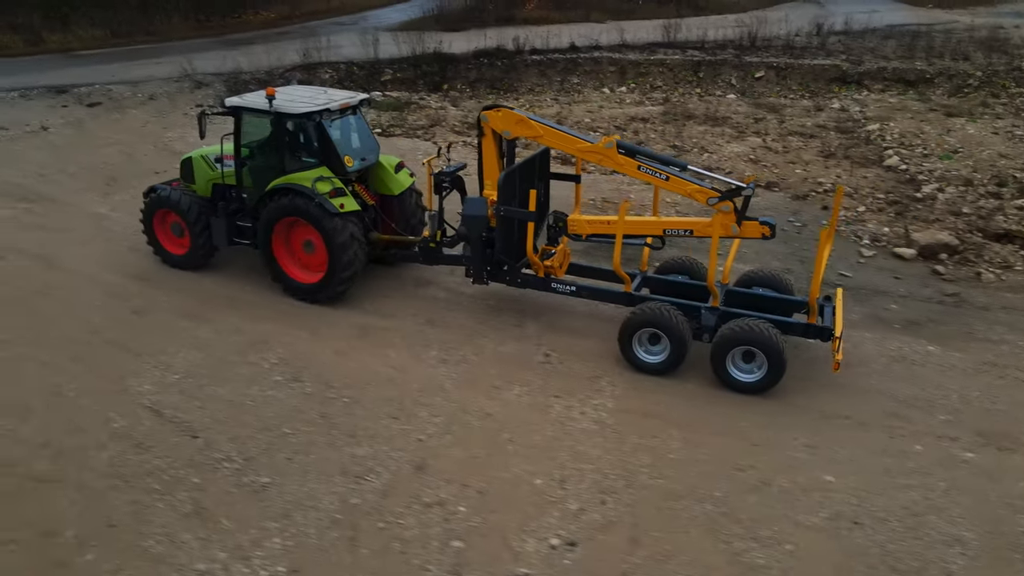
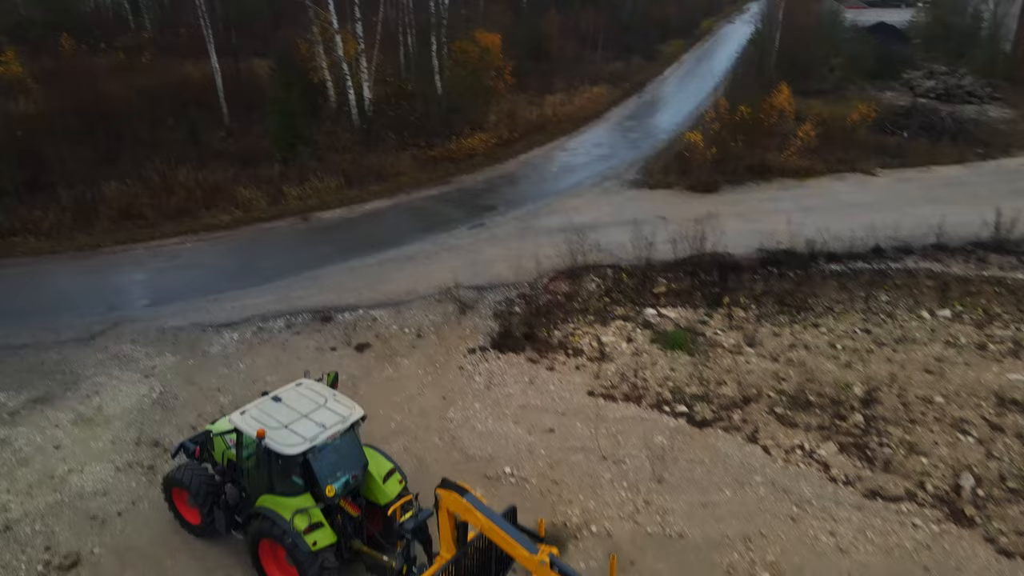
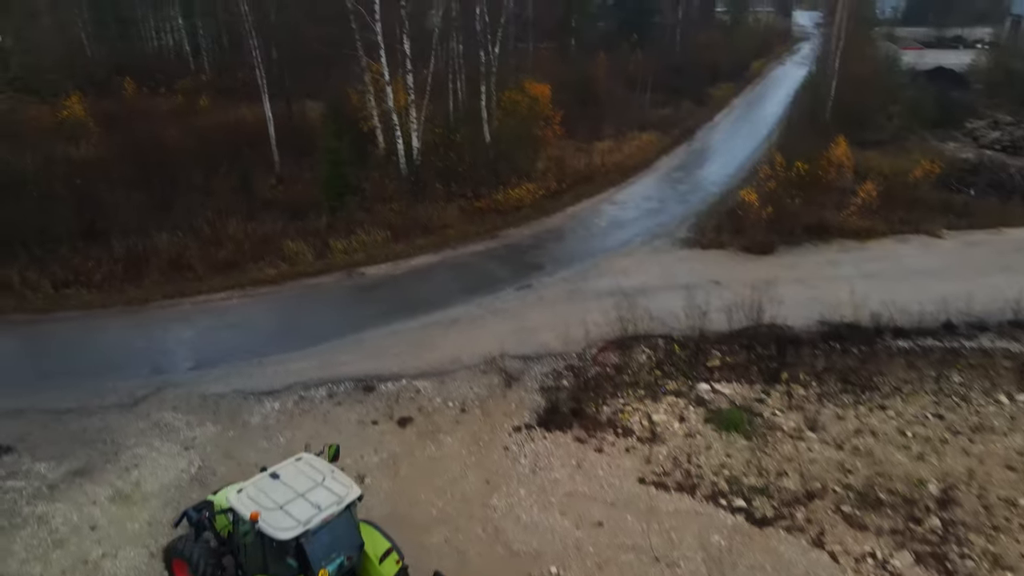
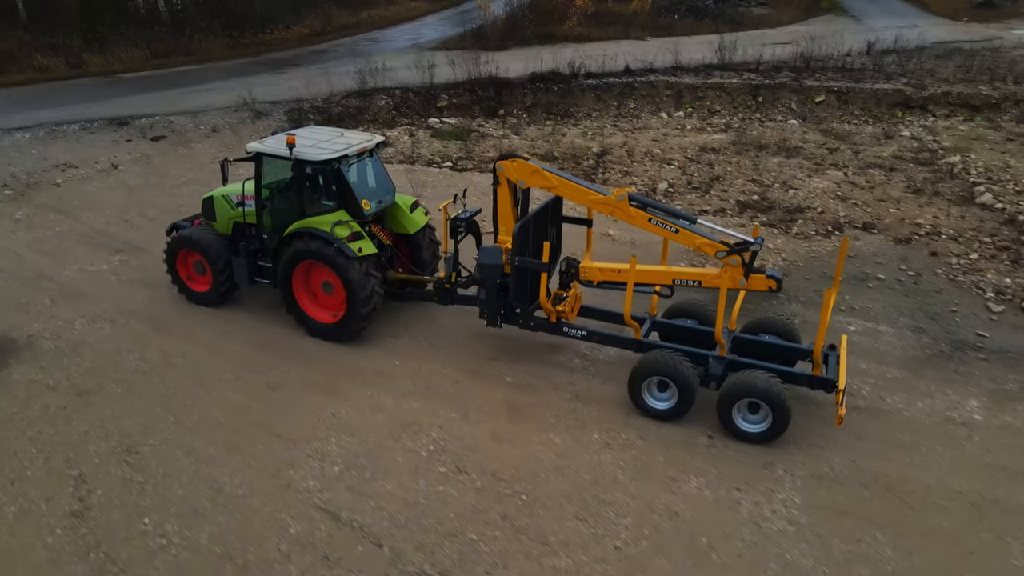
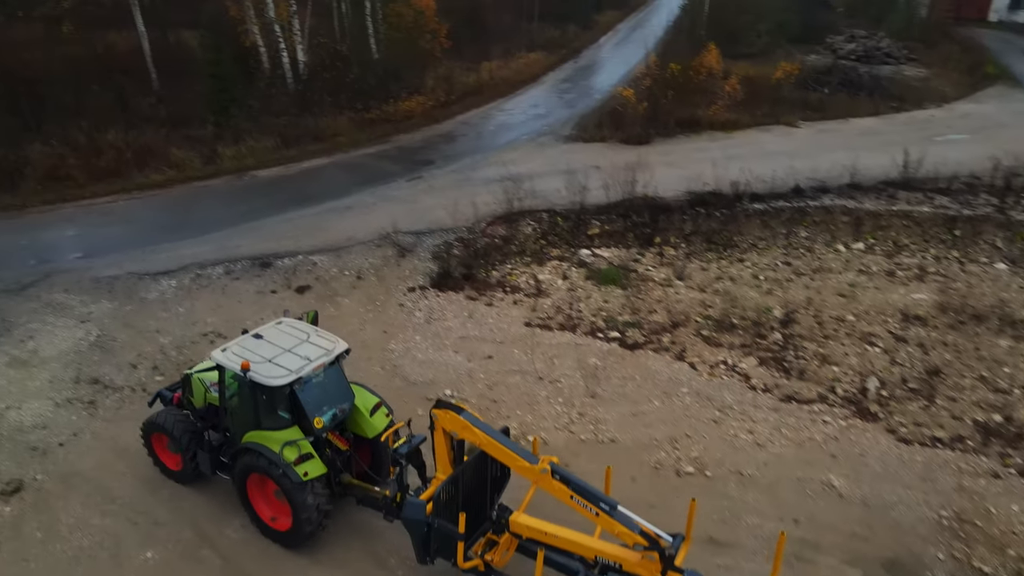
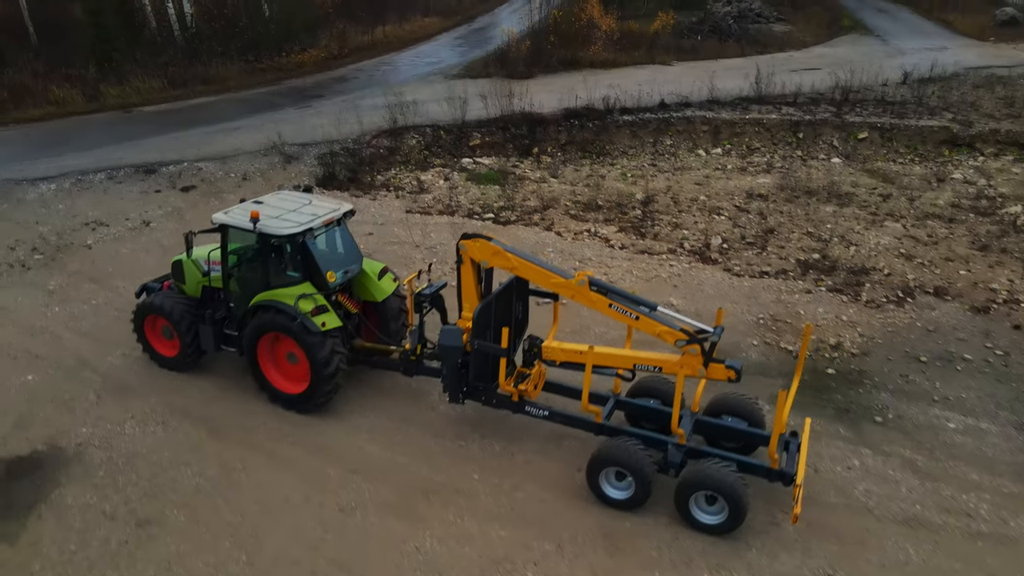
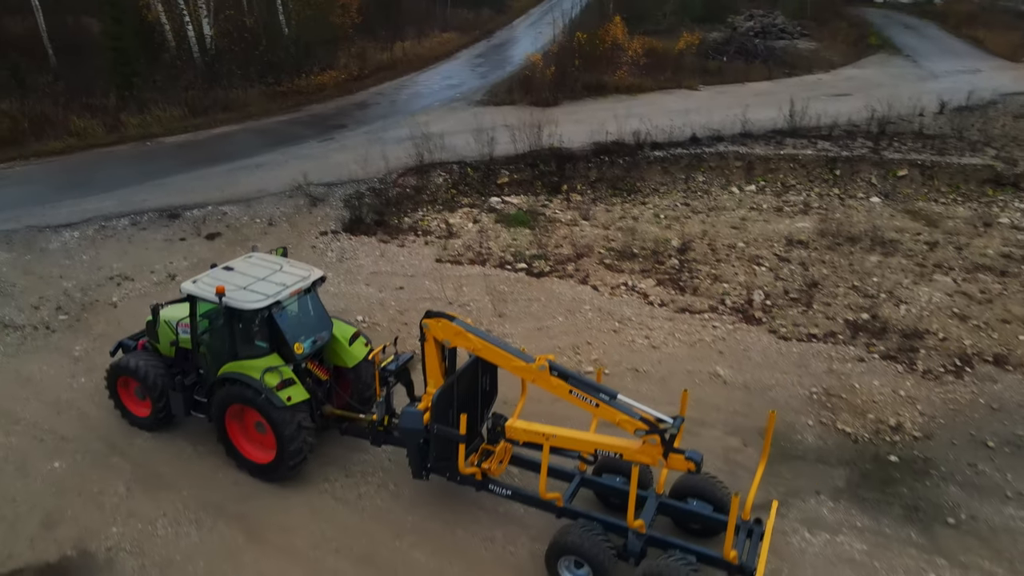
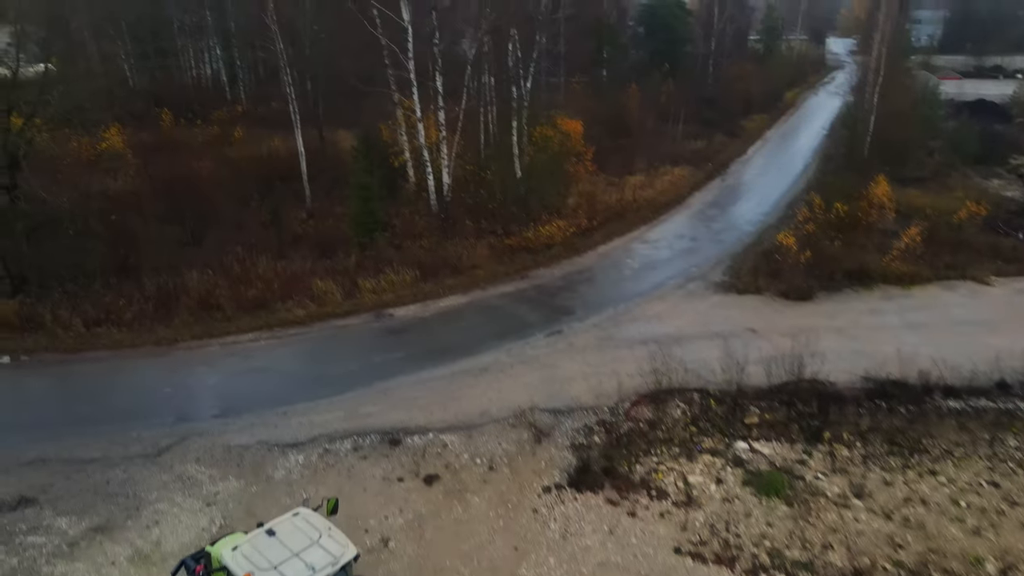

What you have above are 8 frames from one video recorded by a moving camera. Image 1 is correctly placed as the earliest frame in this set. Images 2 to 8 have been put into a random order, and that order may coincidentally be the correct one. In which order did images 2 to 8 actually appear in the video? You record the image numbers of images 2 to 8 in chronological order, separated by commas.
4, 6, 7, 5, 2, 3, 8
